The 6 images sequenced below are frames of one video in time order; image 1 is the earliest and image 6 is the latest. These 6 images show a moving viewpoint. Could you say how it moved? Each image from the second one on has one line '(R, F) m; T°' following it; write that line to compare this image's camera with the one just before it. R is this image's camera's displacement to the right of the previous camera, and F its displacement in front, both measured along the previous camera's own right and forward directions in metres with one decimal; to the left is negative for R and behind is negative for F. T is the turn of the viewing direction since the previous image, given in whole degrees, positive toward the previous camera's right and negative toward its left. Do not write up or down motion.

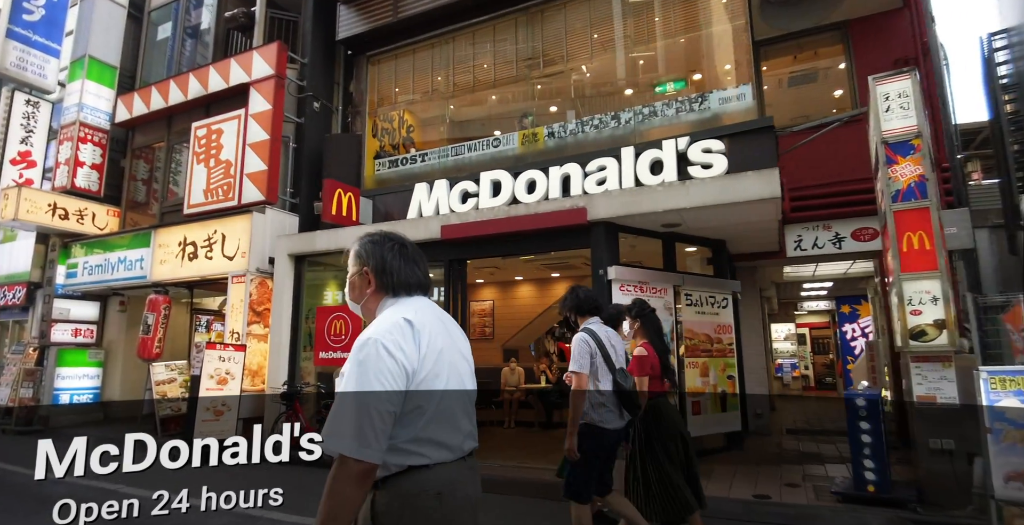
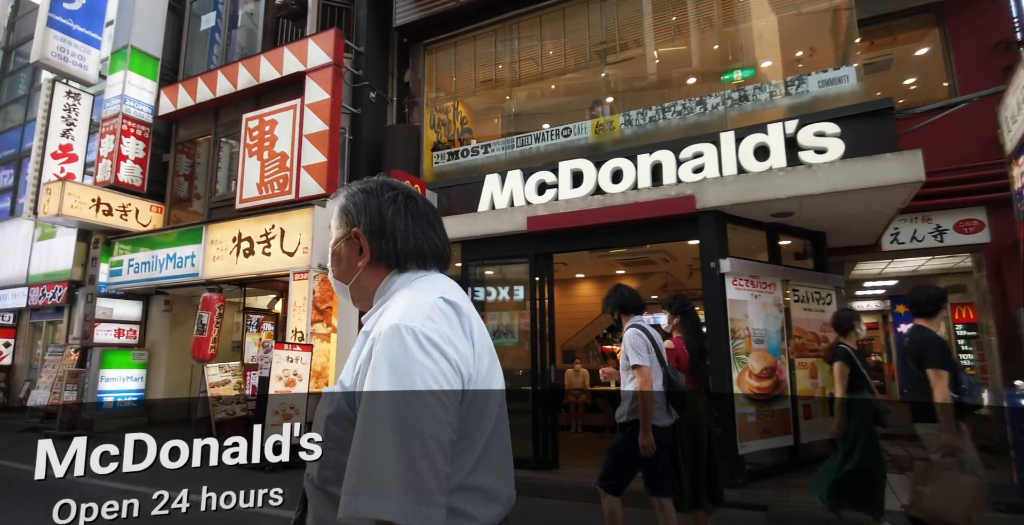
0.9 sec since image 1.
(-1.1, +0.4) m; 0°
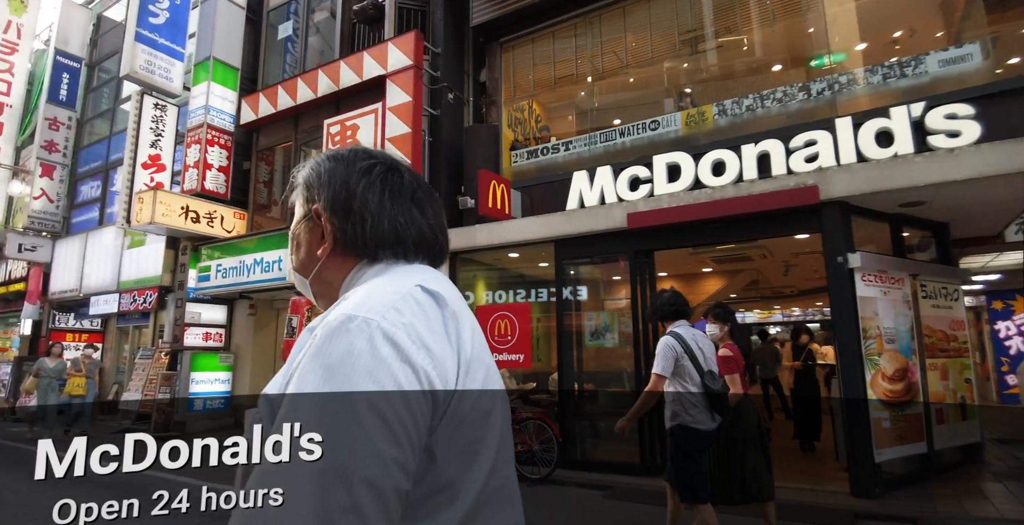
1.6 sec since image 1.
(-0.8, +0.1) m; -4°
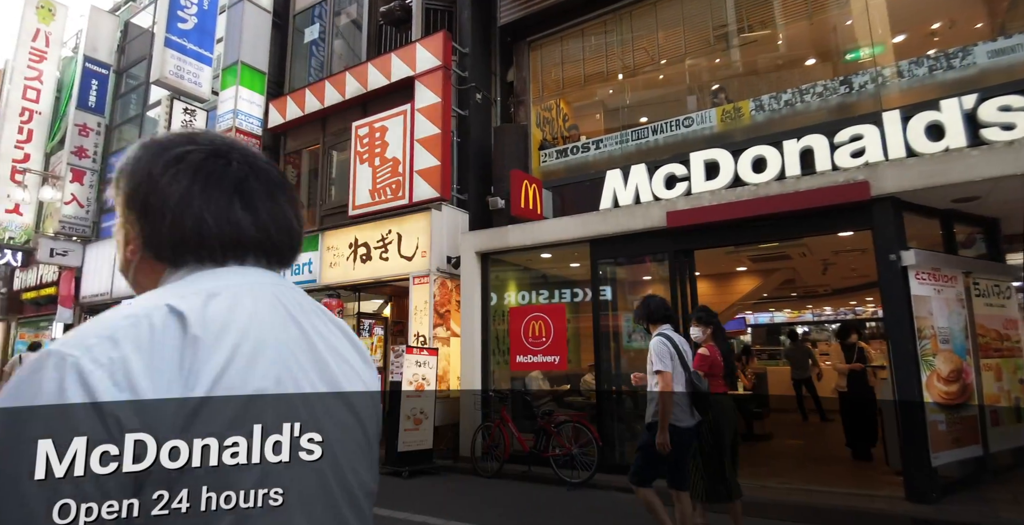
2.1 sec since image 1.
(-0.3, +0.1) m; -1°
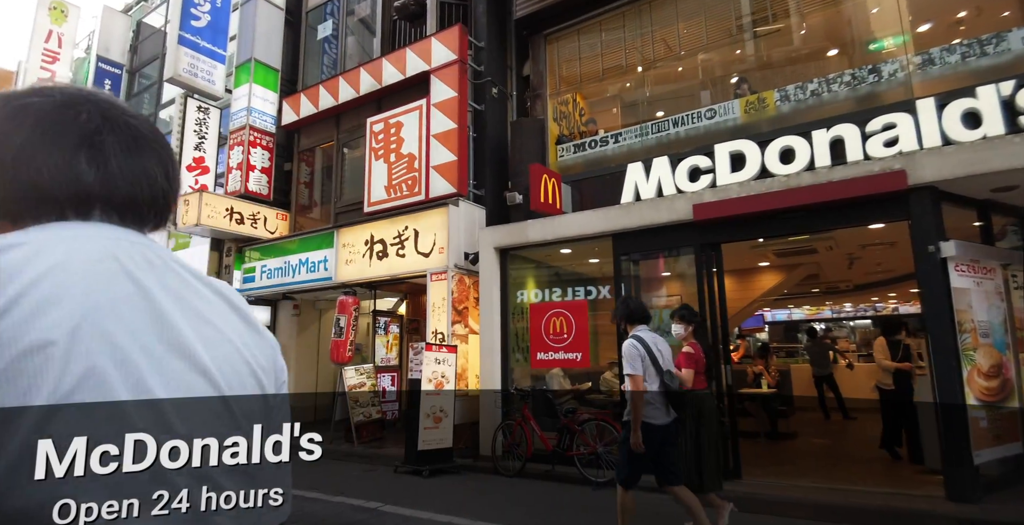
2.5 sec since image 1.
(-0.2, +0.1) m; -1°
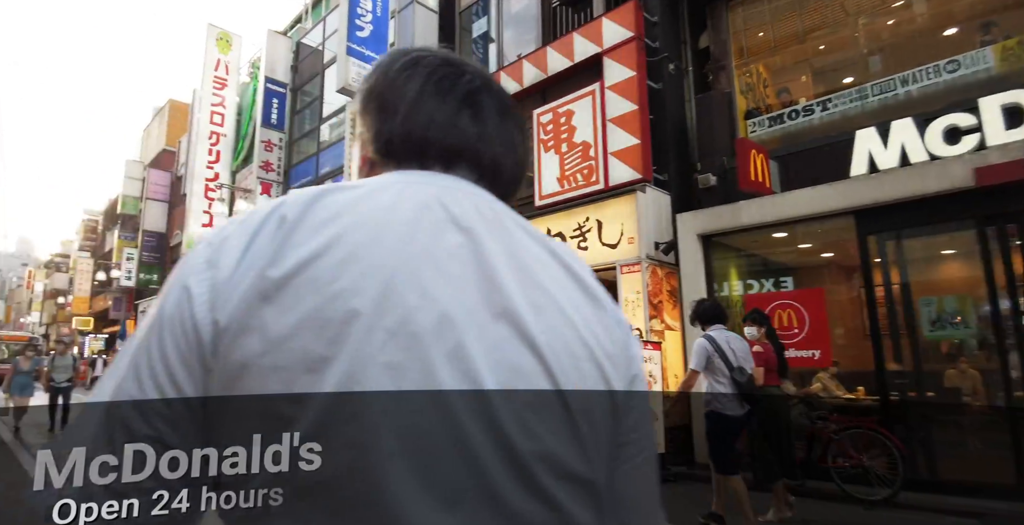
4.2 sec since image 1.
(-1.4, +0.3) m; -10°
